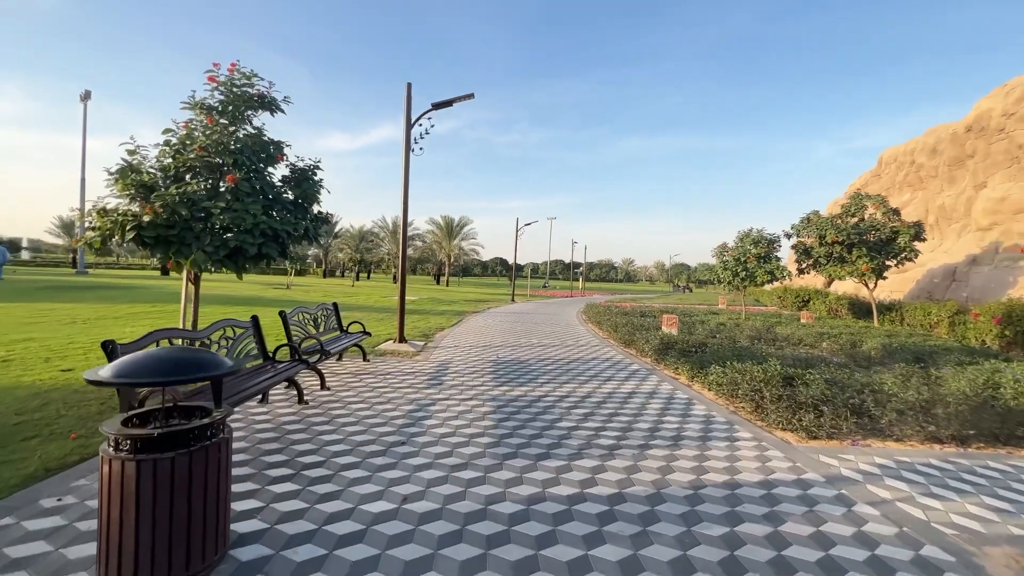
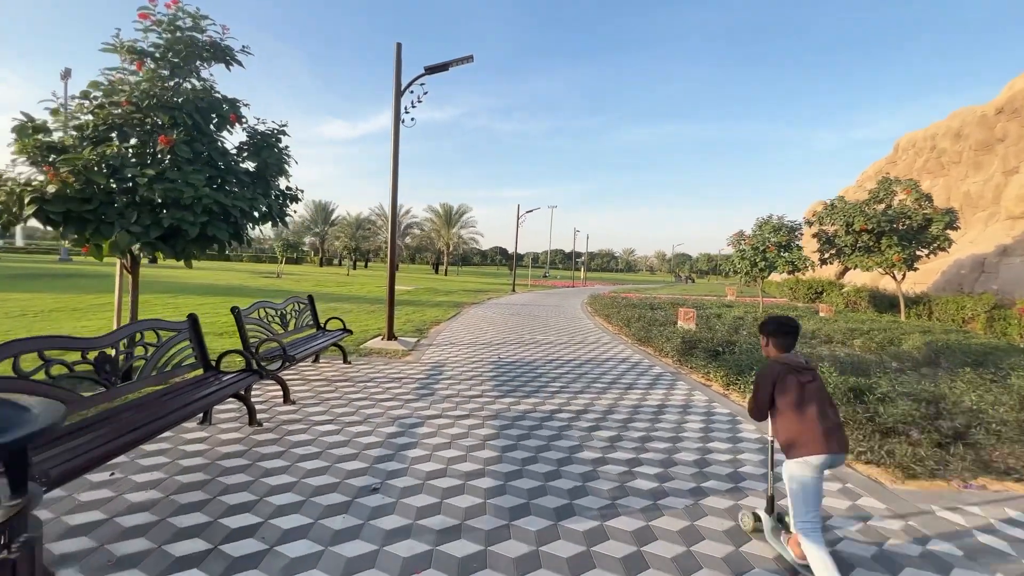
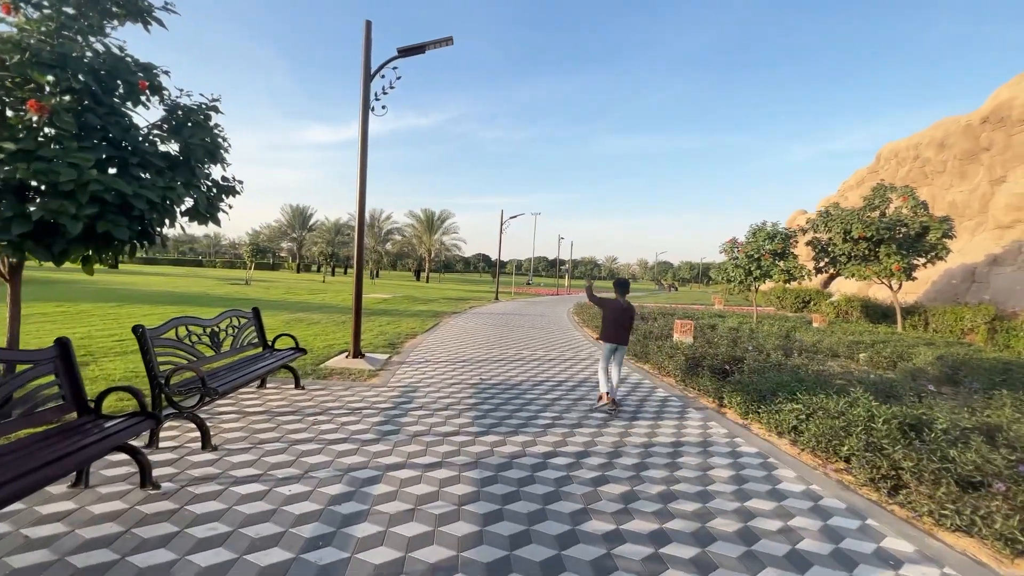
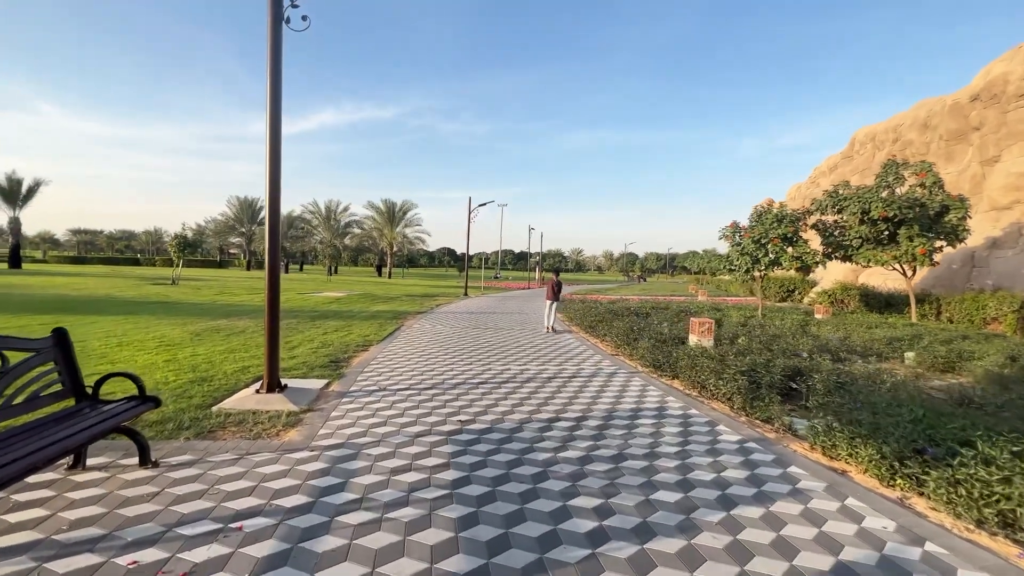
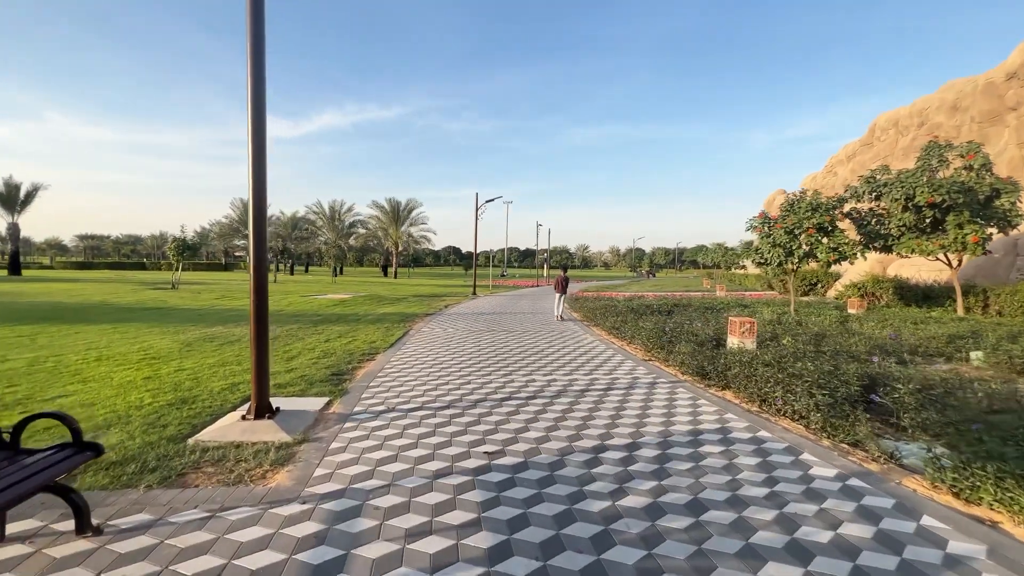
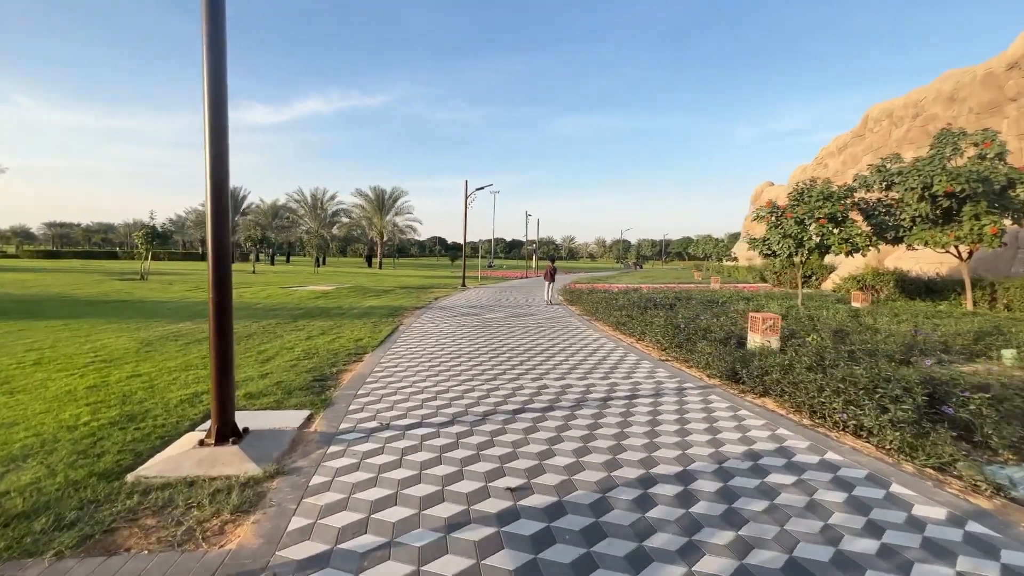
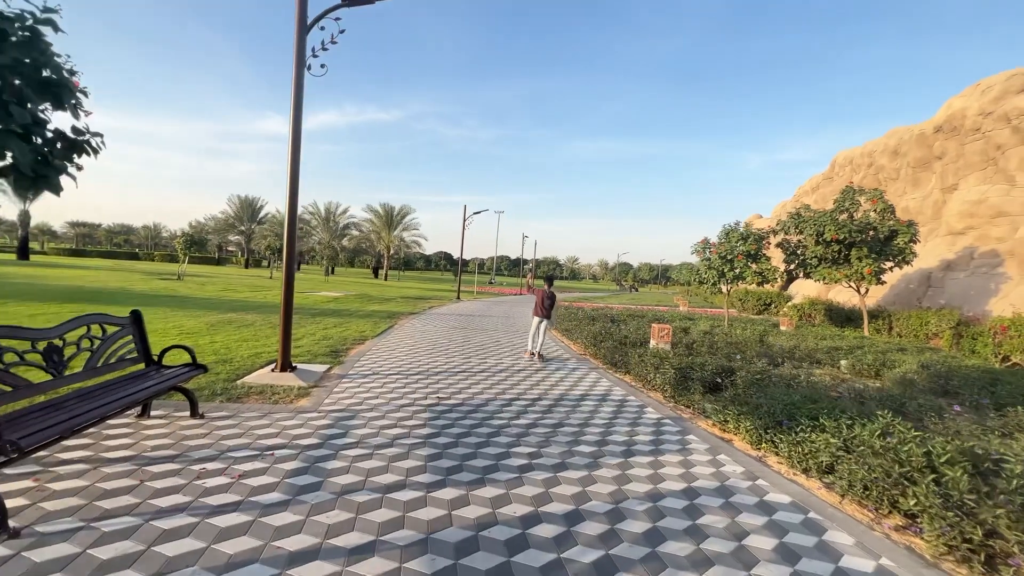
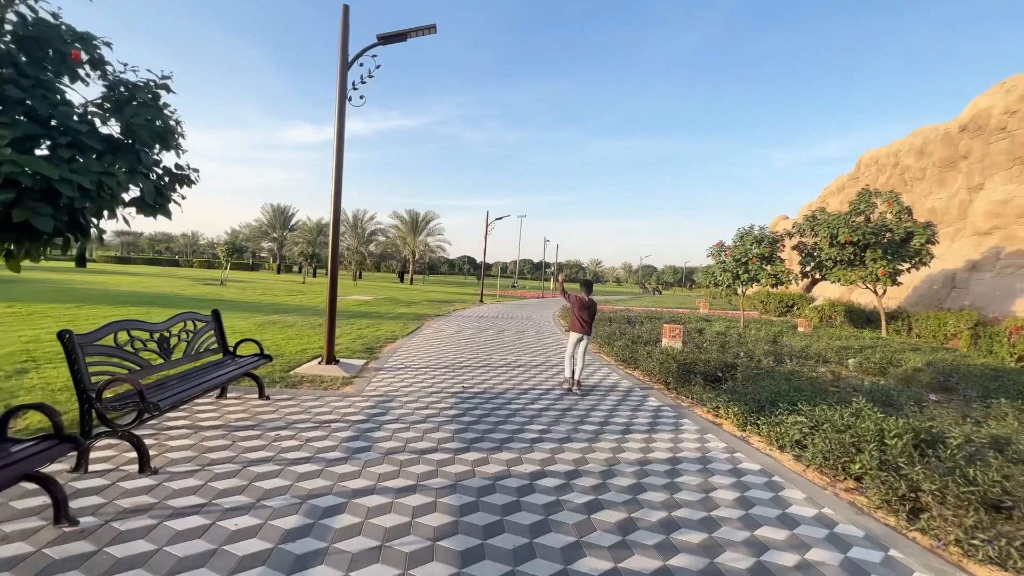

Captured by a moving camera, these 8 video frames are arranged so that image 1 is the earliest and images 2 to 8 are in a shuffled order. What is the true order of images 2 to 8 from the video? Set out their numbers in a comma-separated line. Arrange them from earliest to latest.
2, 3, 8, 7, 4, 5, 6
